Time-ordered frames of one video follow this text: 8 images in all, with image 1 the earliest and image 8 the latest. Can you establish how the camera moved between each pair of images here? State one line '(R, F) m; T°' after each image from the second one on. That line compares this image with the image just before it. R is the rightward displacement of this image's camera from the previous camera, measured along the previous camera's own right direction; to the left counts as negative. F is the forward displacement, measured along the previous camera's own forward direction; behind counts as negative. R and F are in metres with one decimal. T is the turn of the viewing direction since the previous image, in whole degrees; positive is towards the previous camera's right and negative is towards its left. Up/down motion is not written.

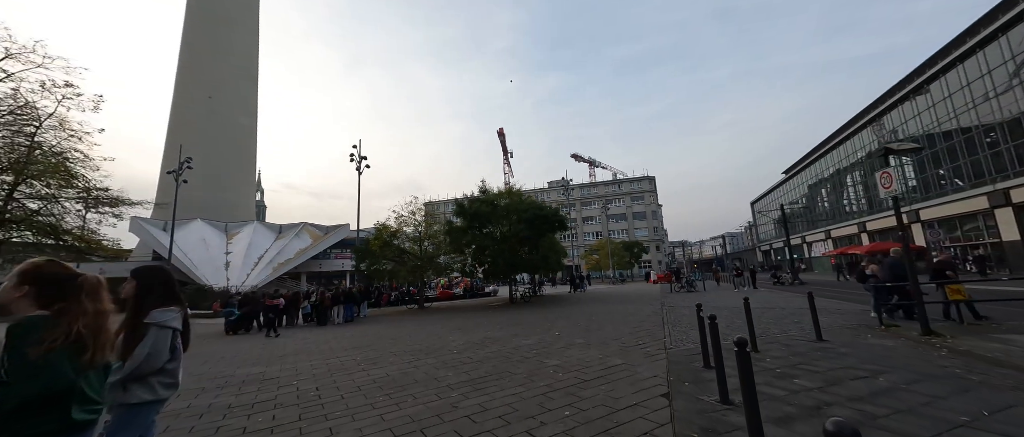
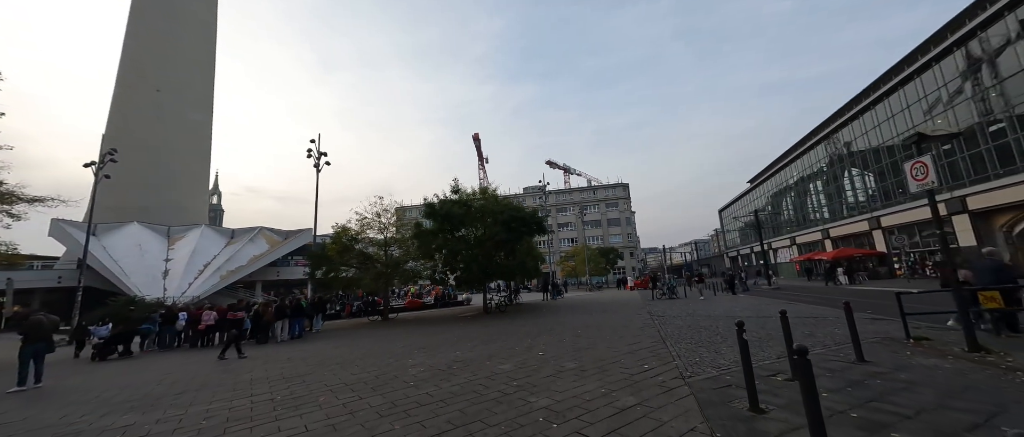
(0.0, +1.5) m; +4°
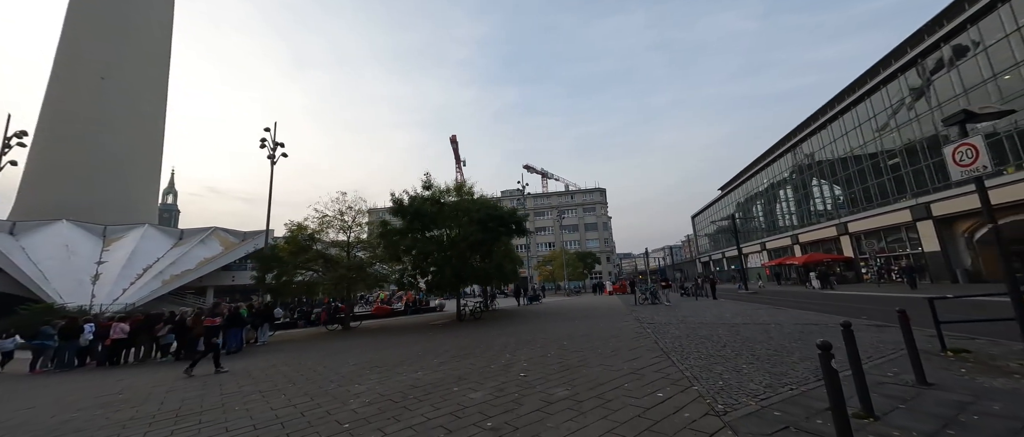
(0.0, +1.4) m; +4°
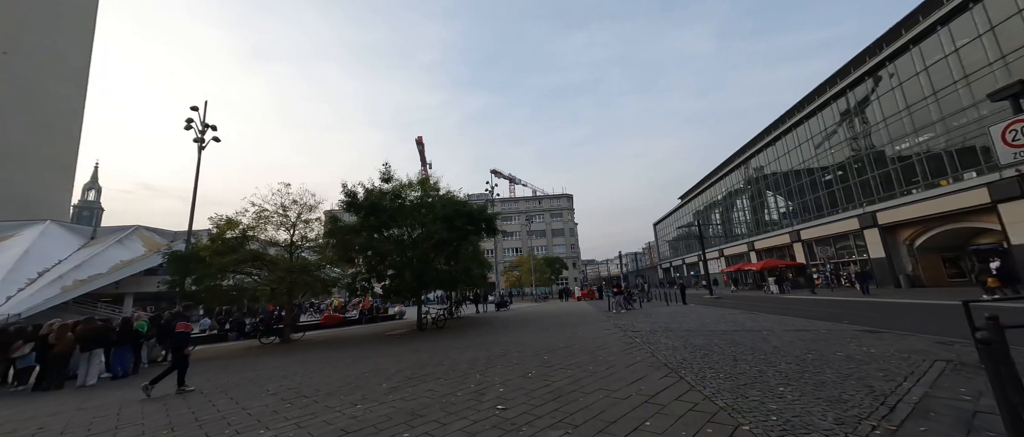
(-0.1, +1.5) m; +6°
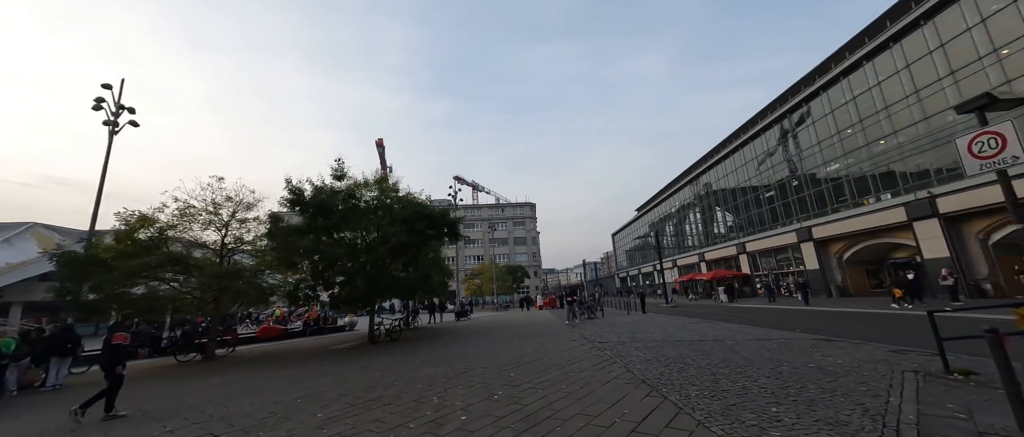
(-0.1, +0.7) m; +6°
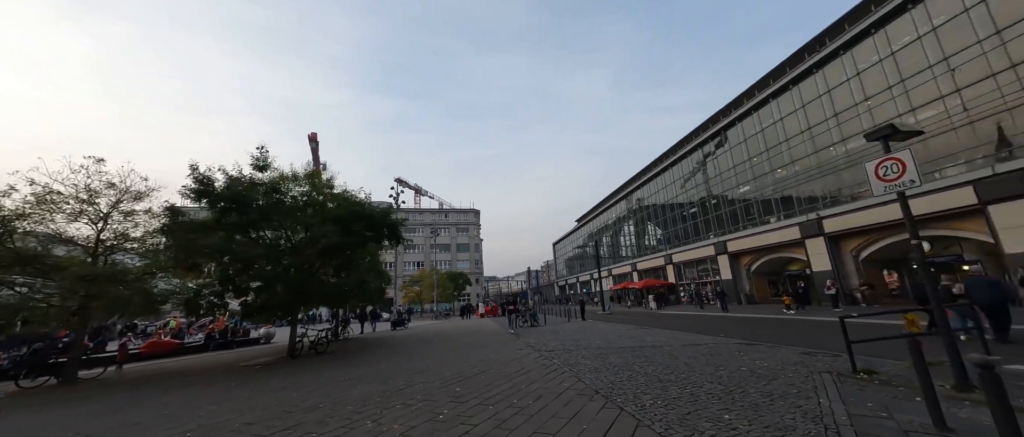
(-0.2, +0.4) m; +10°
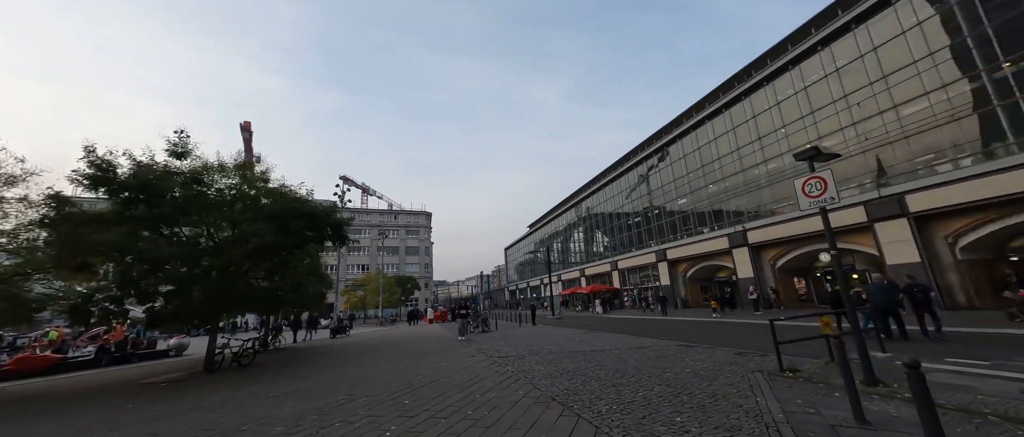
(-0.1, +0.2) m; +8°
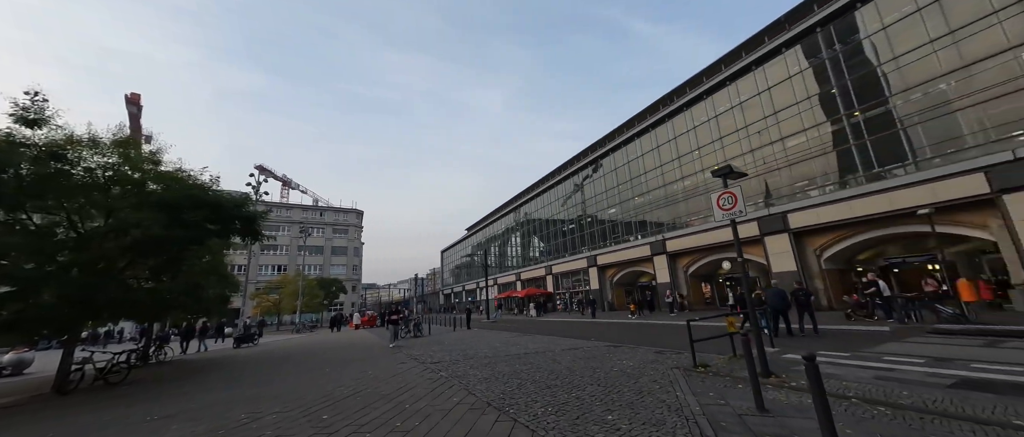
(-0.1, +0.1) m; +10°
